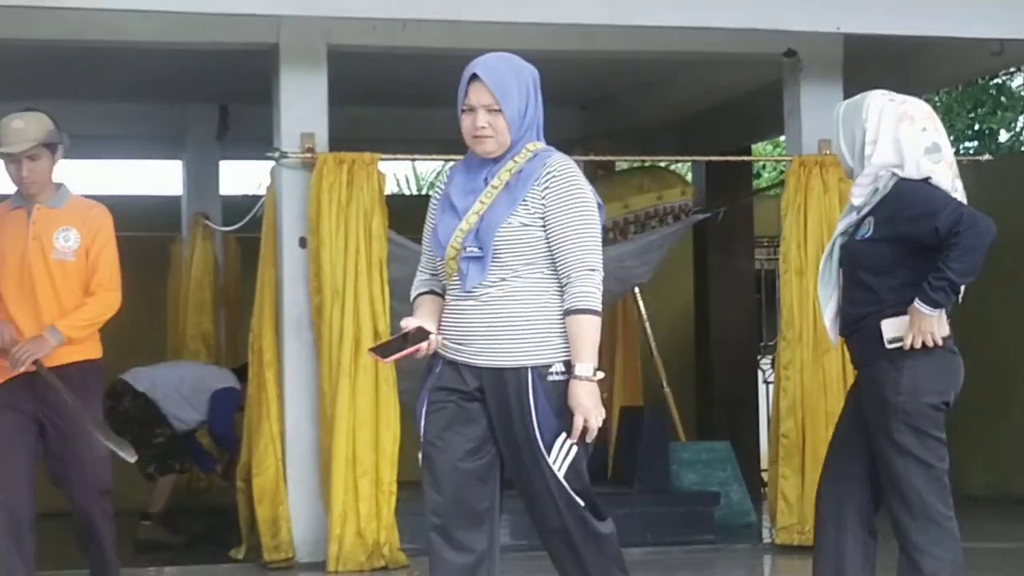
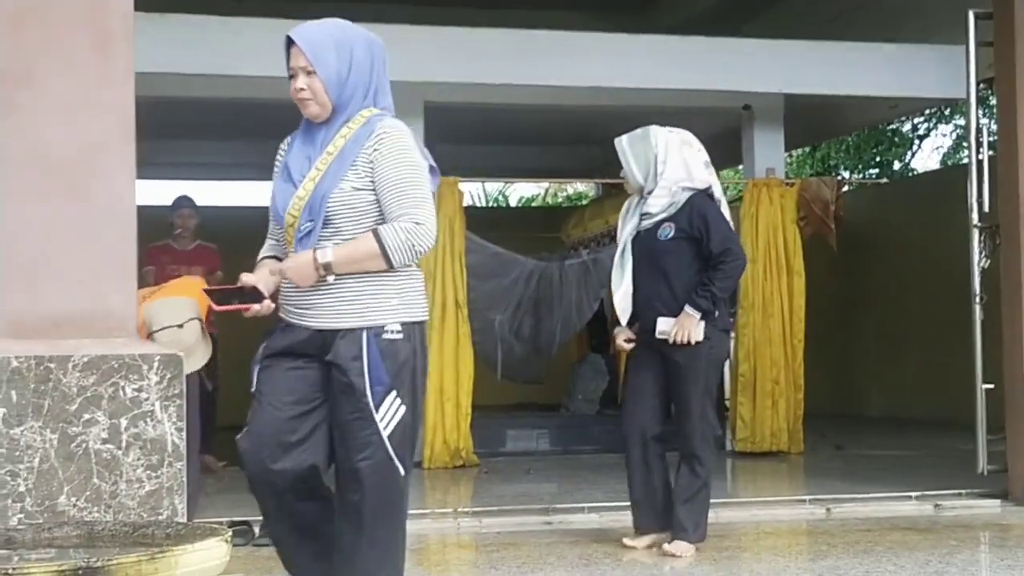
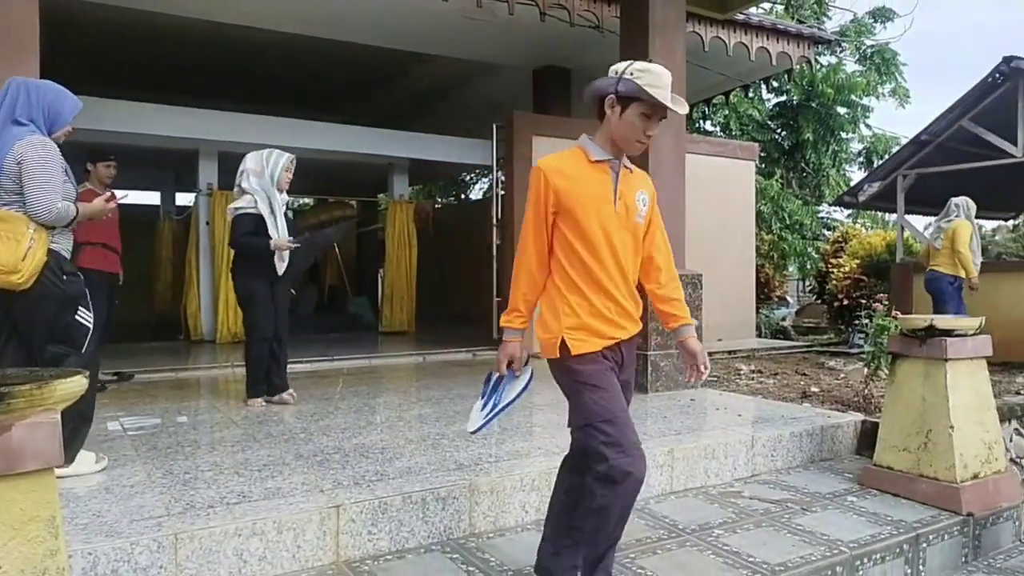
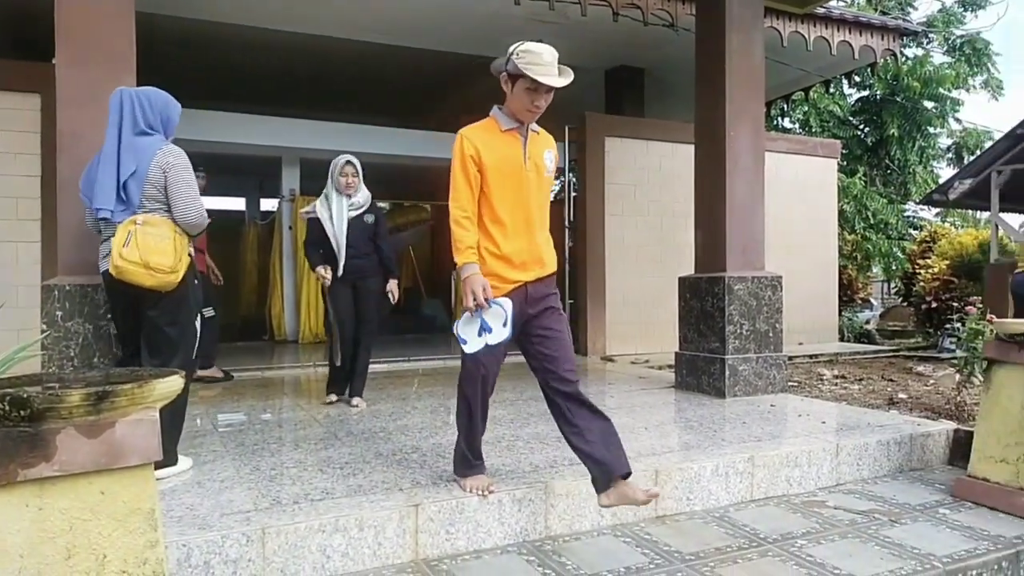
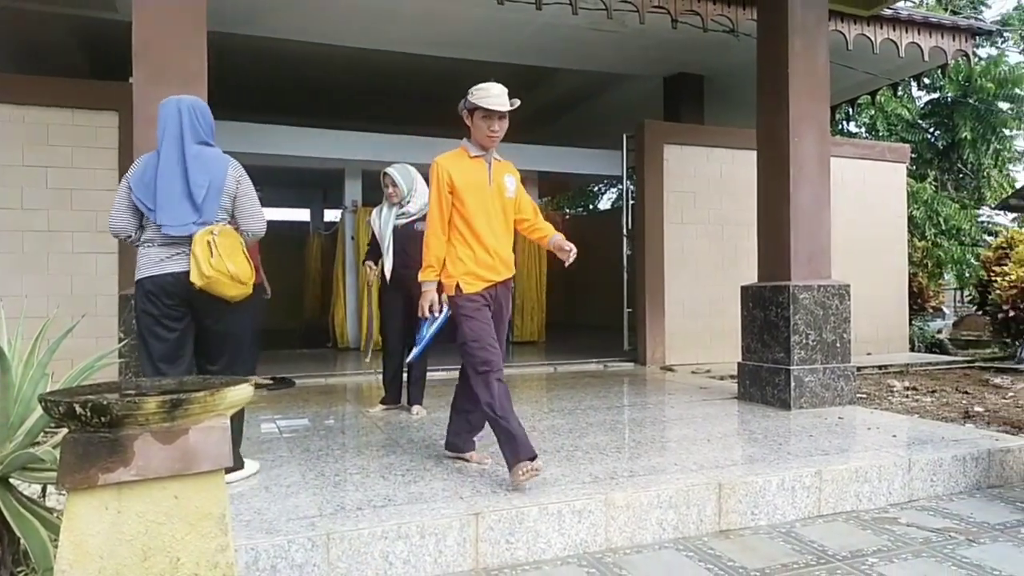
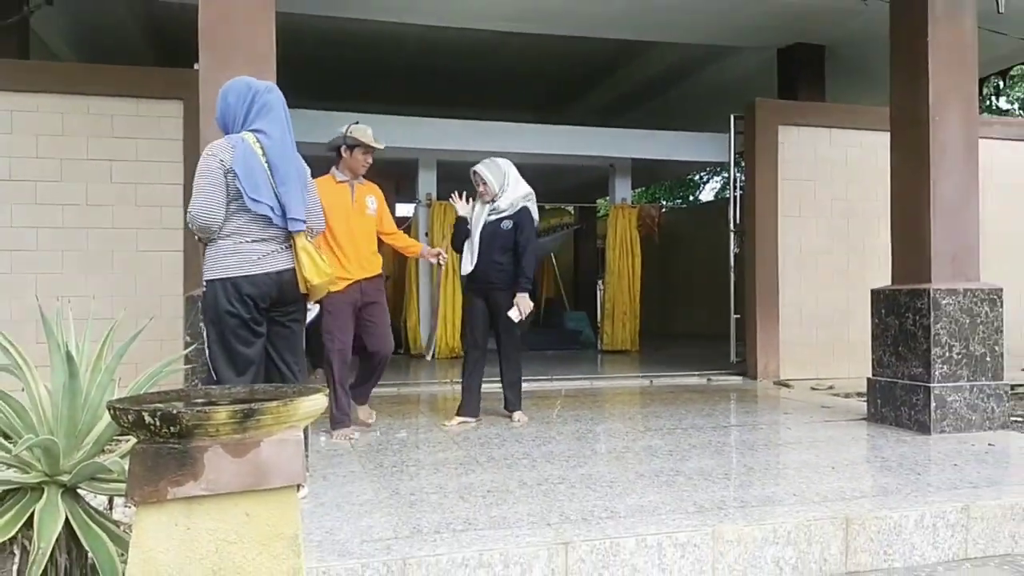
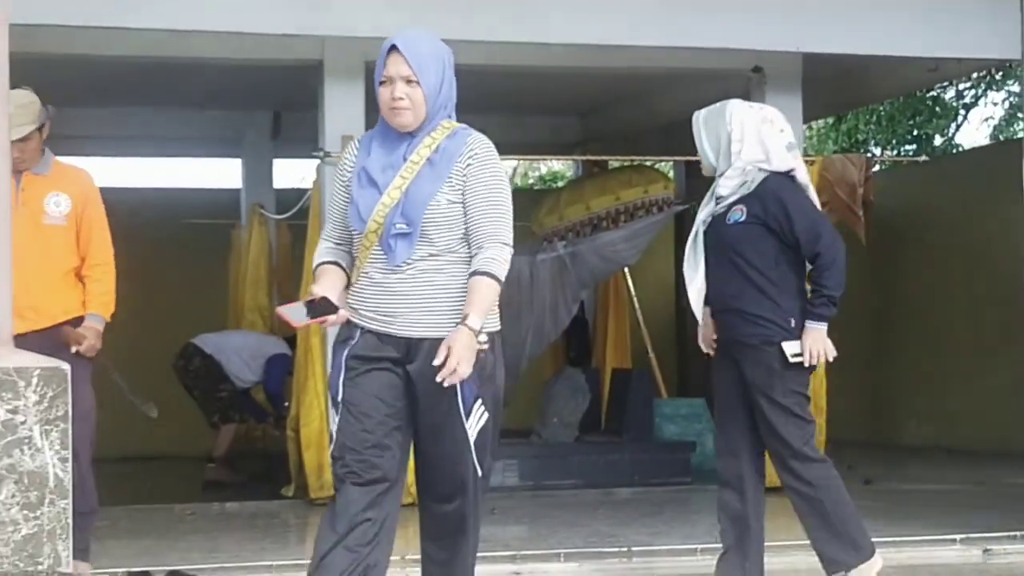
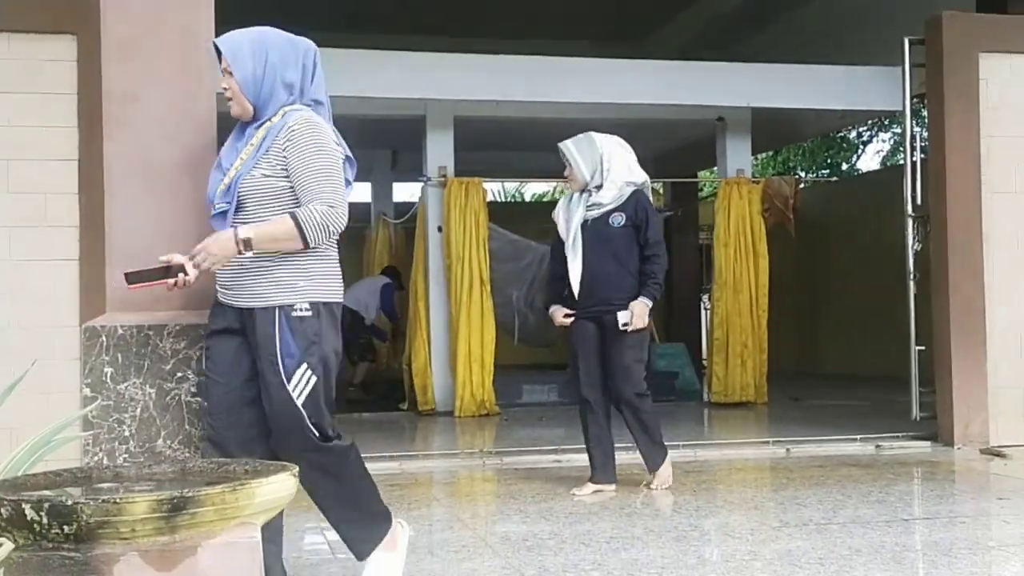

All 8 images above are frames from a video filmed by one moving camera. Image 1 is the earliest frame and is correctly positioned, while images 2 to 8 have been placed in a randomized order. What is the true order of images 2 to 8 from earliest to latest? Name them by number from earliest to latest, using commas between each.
7, 2, 8, 6, 5, 4, 3
